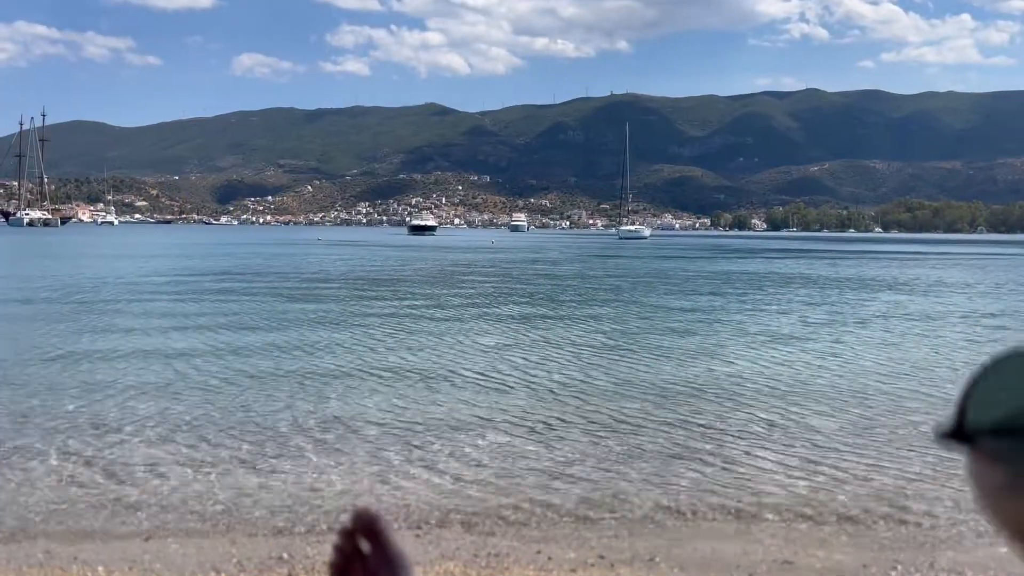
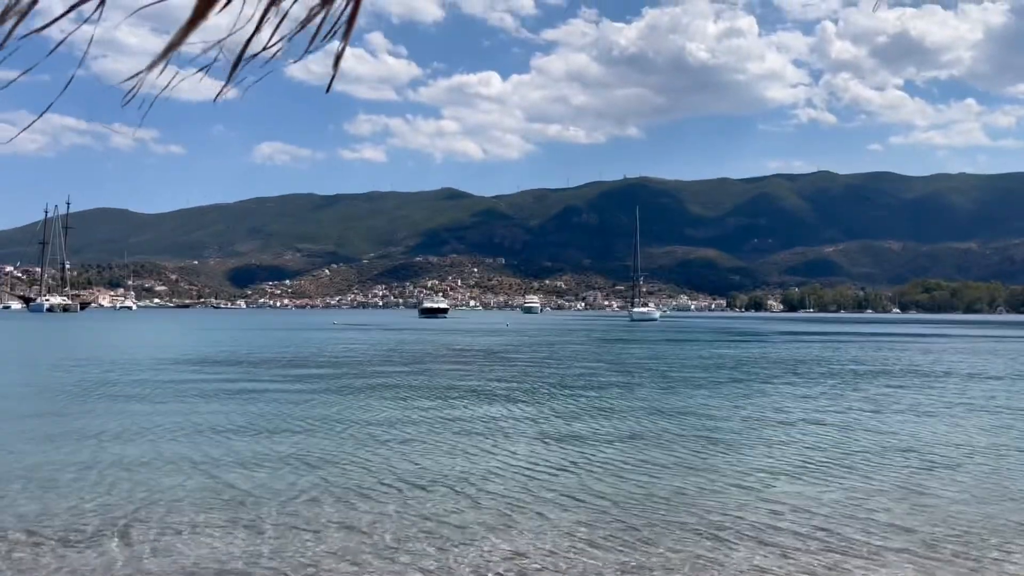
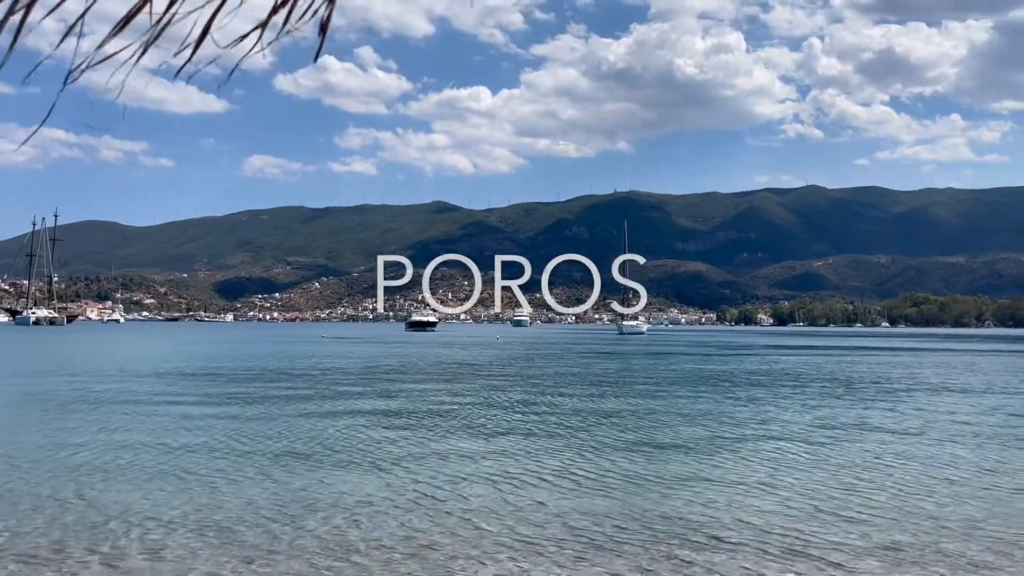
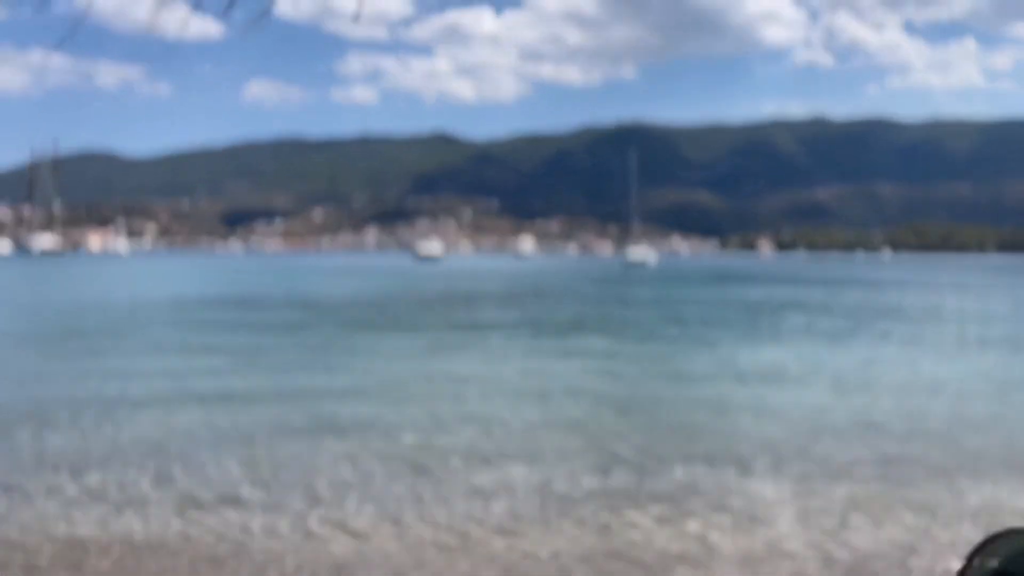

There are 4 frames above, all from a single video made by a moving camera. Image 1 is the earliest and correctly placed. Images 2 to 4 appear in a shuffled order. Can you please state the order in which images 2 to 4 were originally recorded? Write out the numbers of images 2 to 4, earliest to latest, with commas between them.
4, 2, 3
